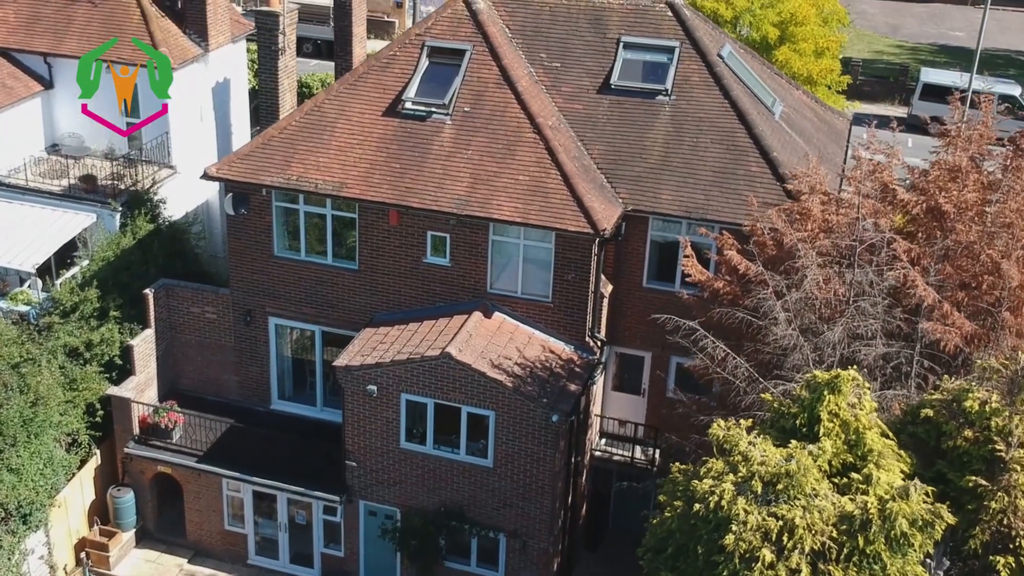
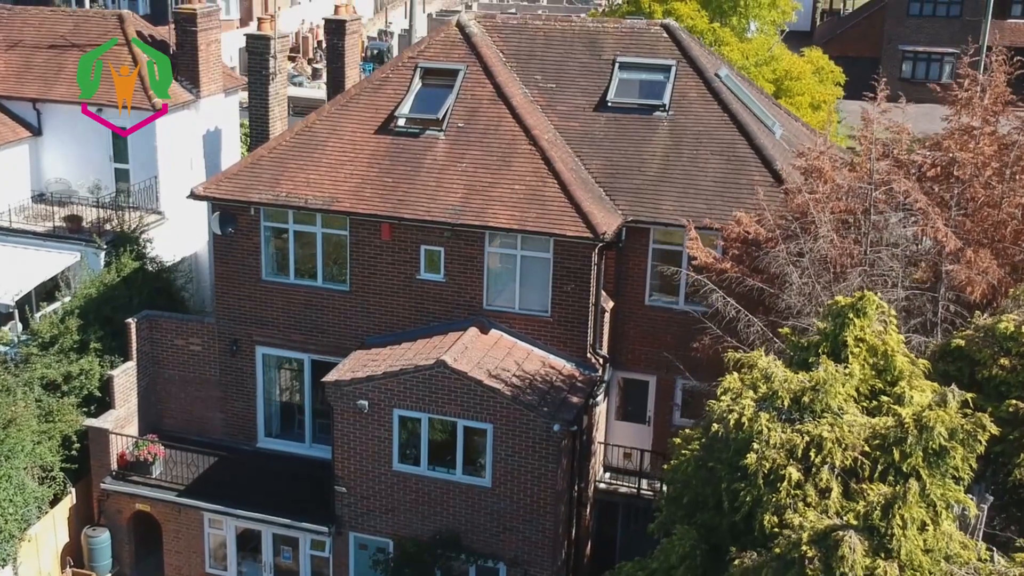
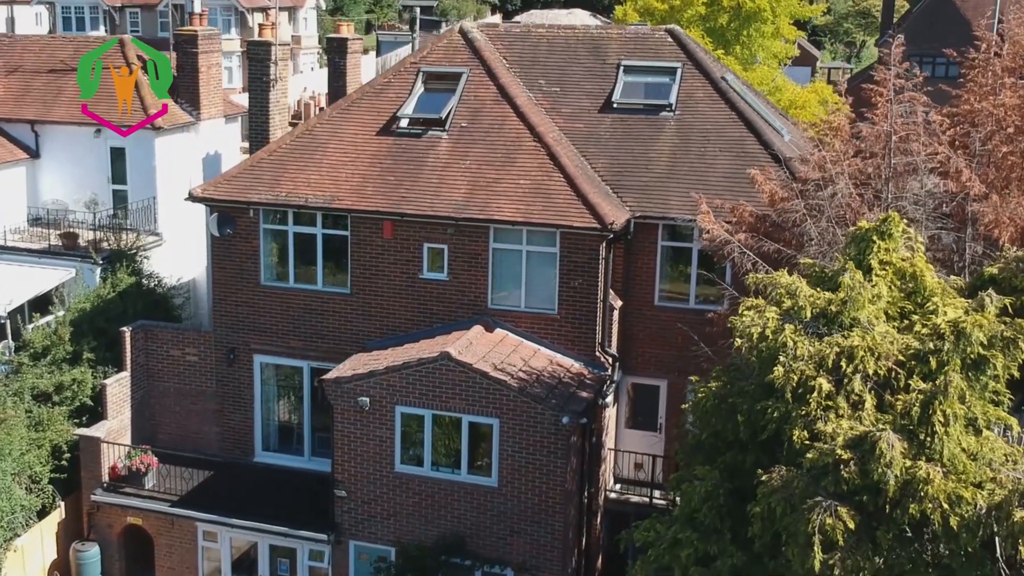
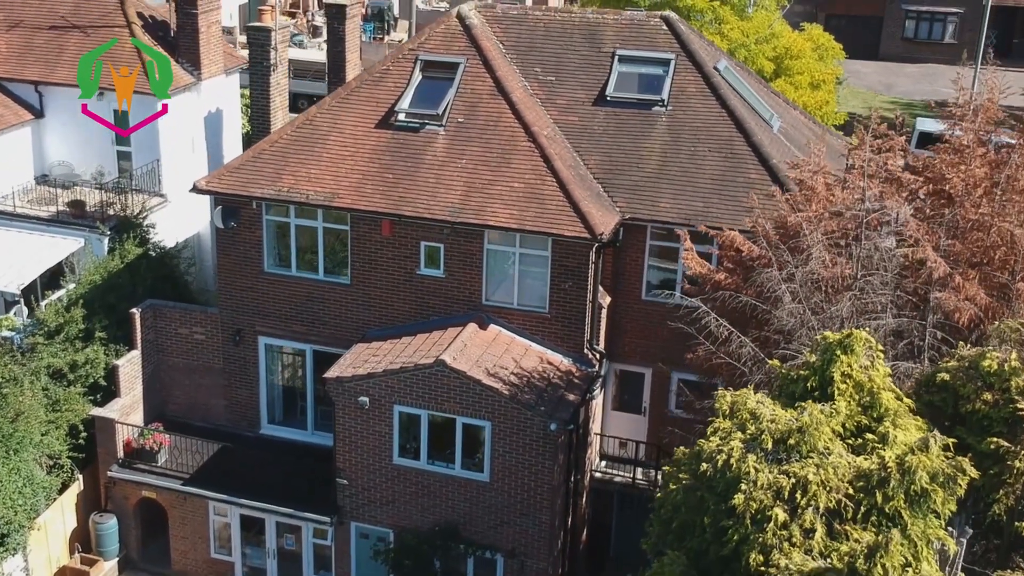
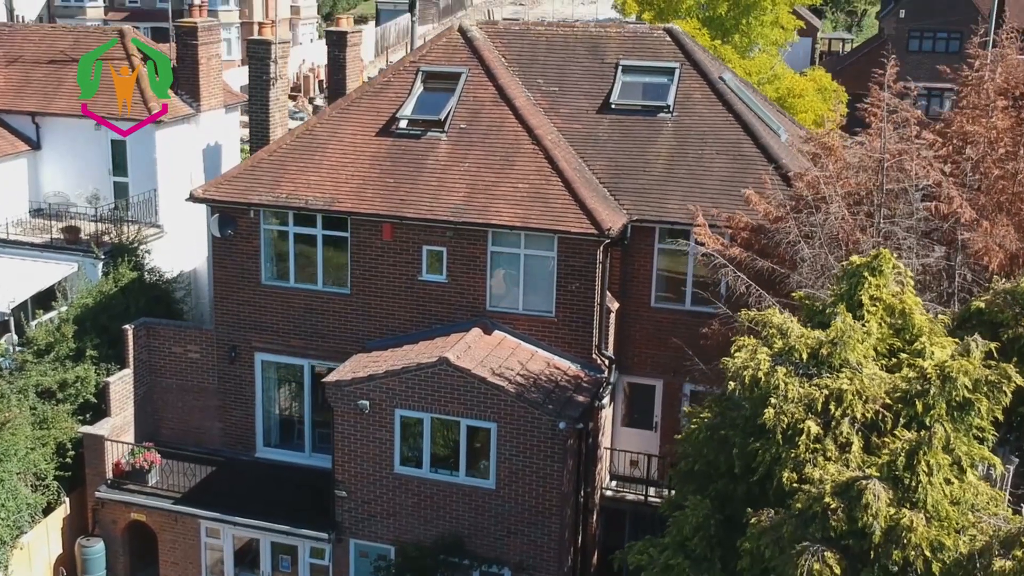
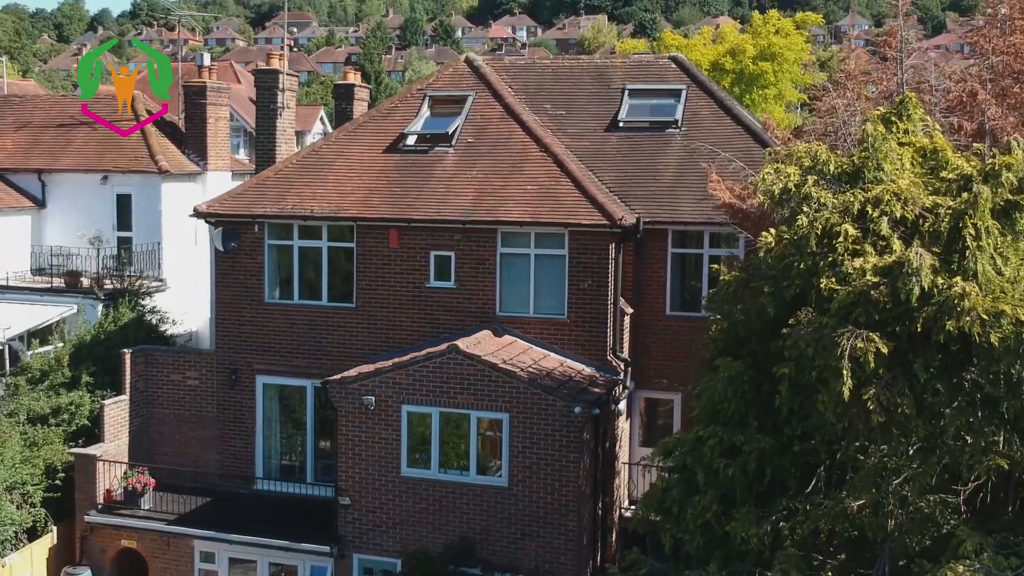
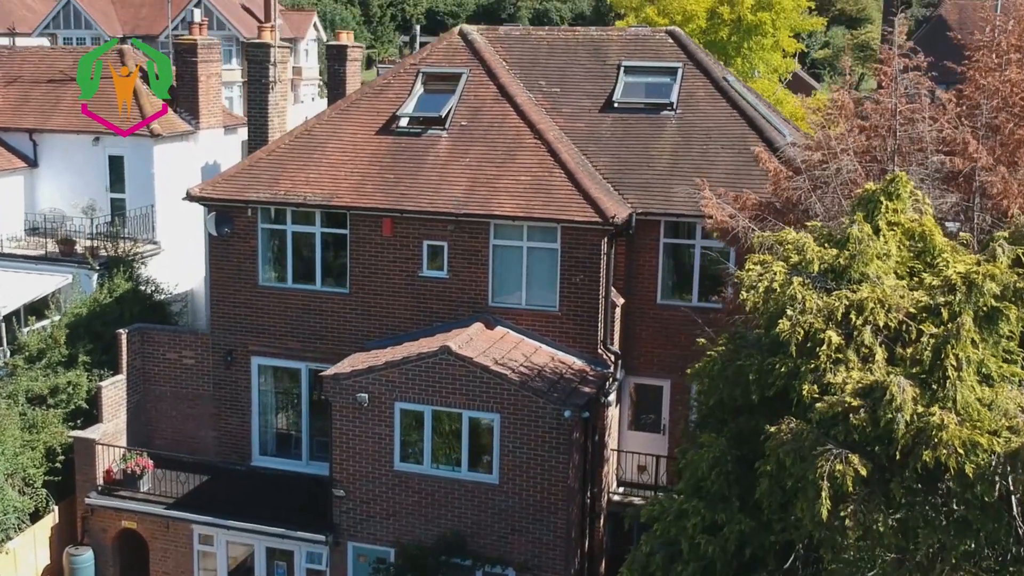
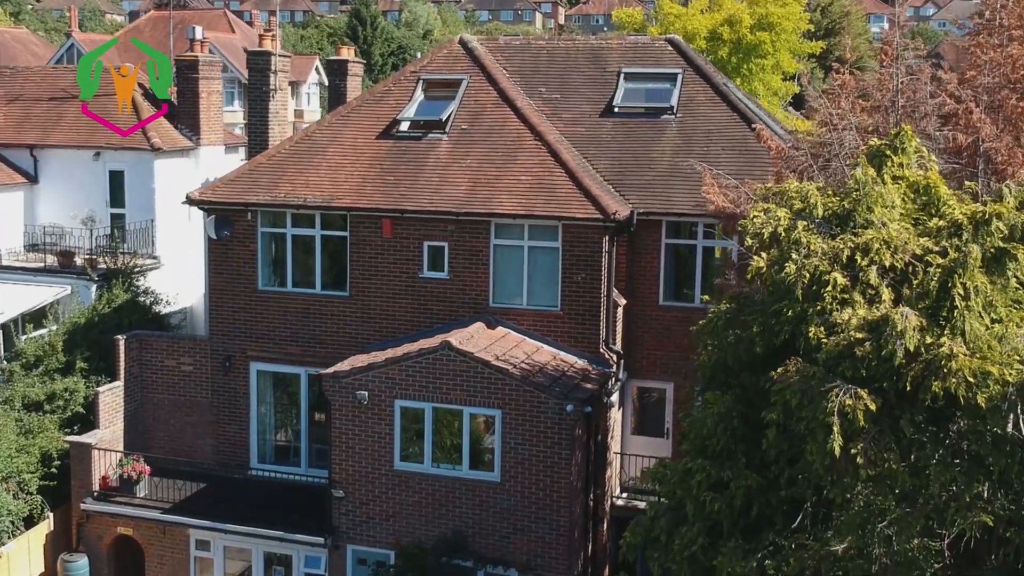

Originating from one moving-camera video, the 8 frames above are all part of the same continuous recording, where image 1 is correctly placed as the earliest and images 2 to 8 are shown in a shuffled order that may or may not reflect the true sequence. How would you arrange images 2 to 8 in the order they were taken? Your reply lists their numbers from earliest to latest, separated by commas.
4, 2, 5, 3, 7, 8, 6
